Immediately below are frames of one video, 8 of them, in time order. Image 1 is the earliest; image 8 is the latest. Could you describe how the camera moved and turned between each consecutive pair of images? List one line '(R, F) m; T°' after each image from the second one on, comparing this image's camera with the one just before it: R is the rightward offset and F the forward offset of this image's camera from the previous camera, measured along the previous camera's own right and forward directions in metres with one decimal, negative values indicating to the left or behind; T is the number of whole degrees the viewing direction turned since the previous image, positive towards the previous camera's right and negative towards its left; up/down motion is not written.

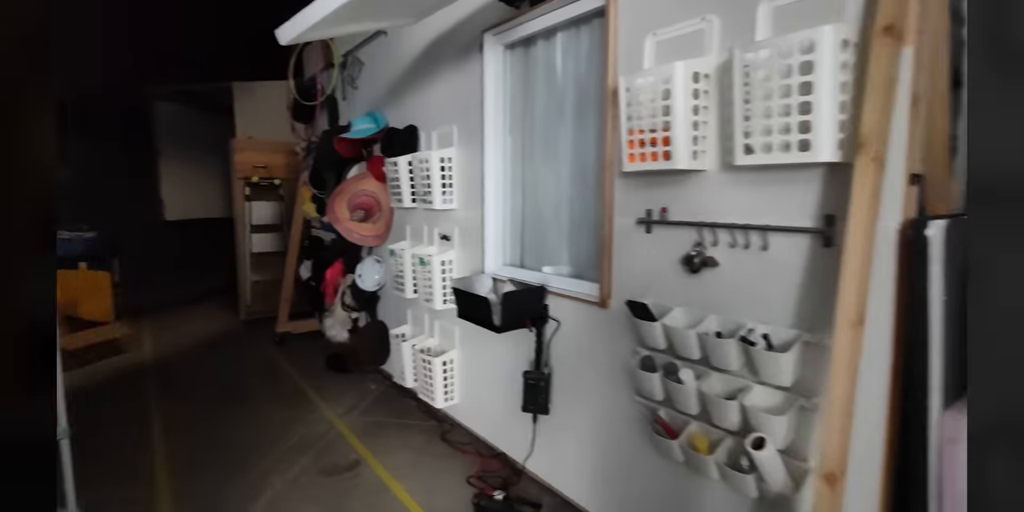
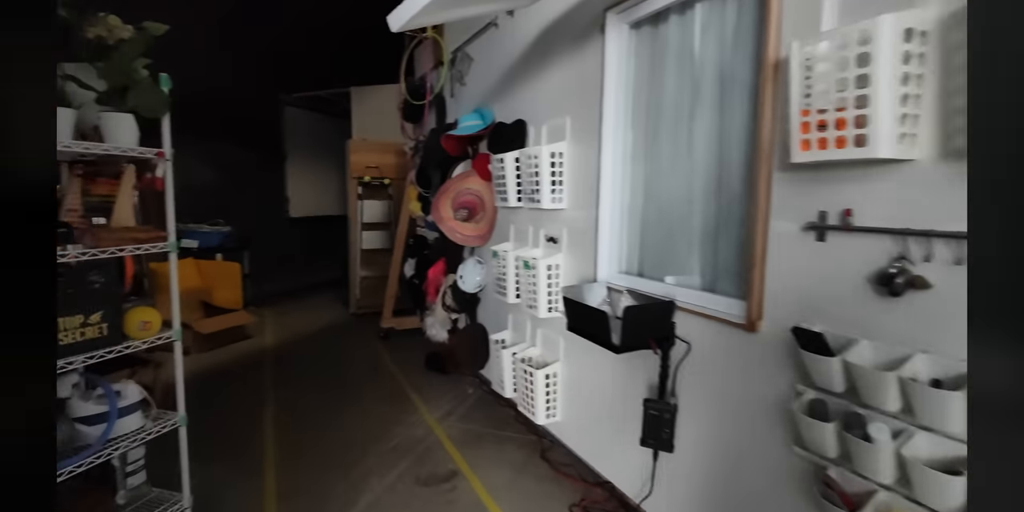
(-0.1, +0.2) m; -11°
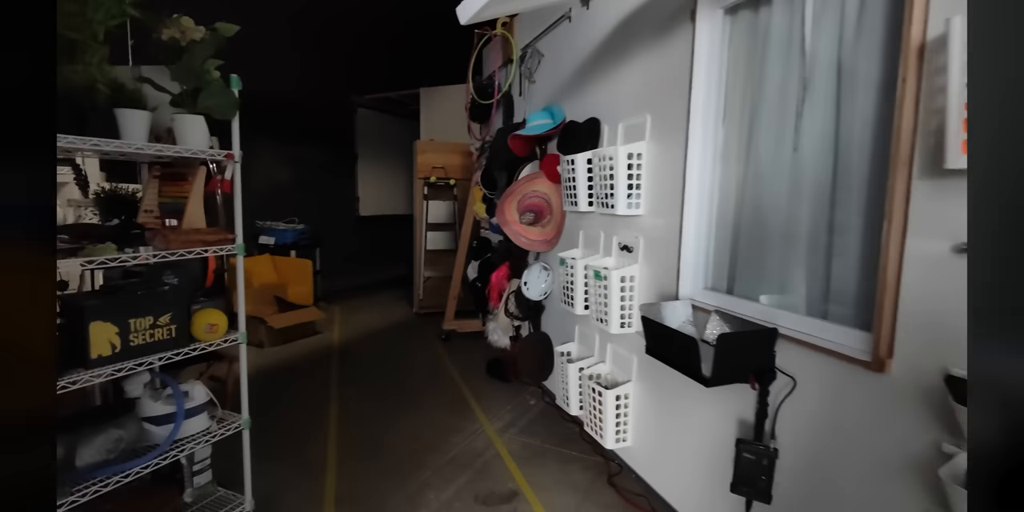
(0.0, +0.1) m; -7°
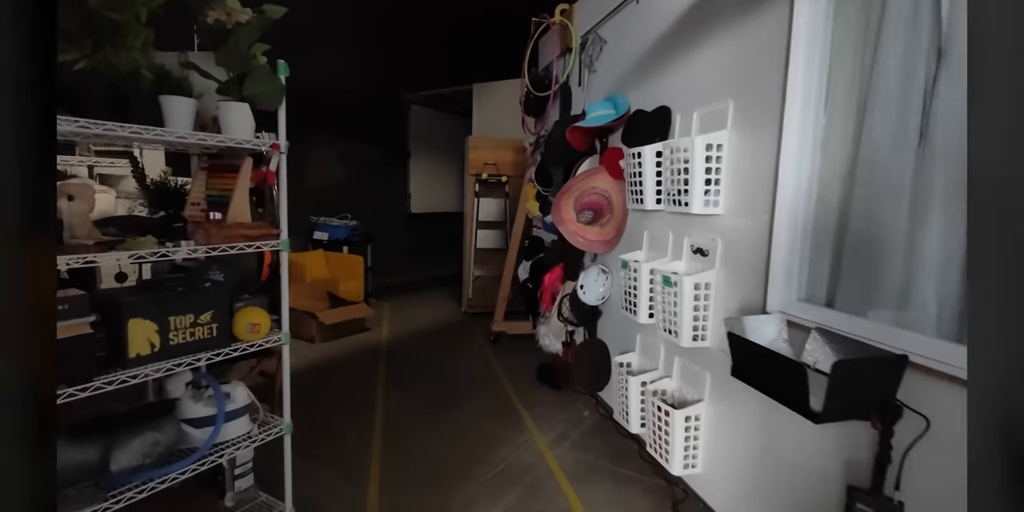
(0.0, +0.2) m; -6°
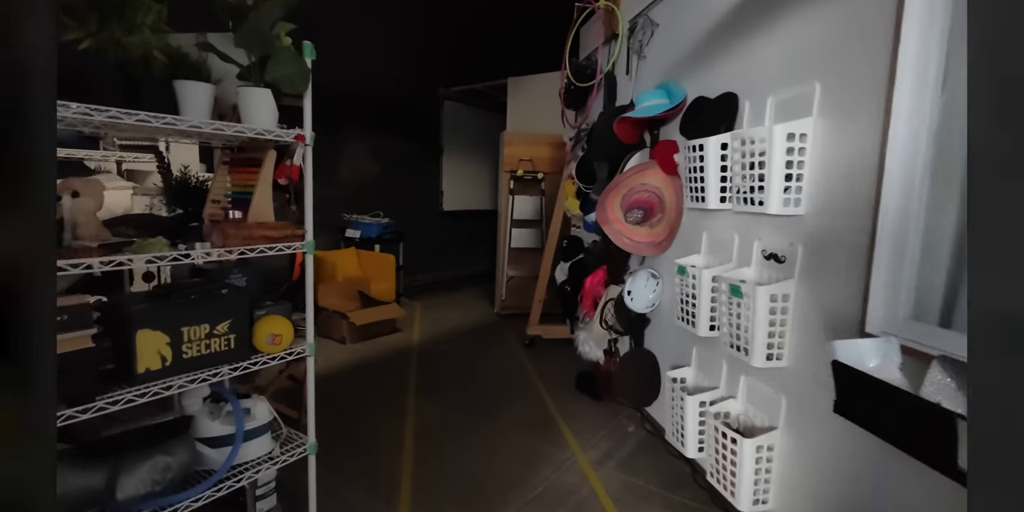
(-0.1, +0.2) m; -3°
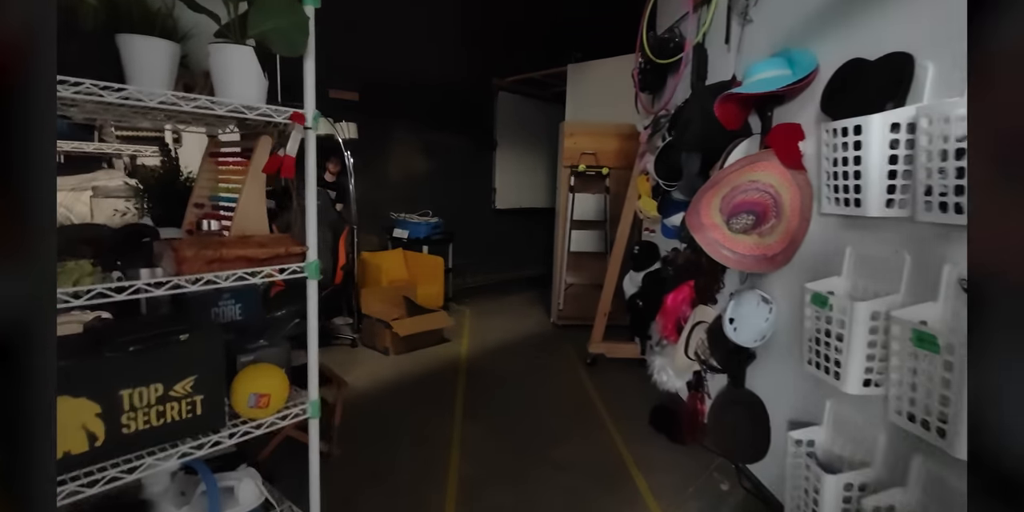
(-0.1, +0.4) m; -6°
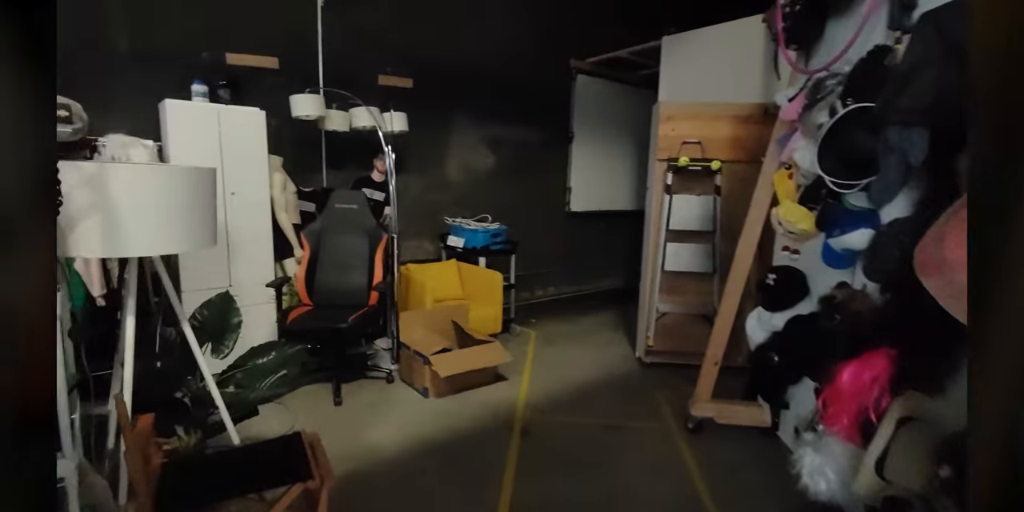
(0.0, +0.8) m; -9°
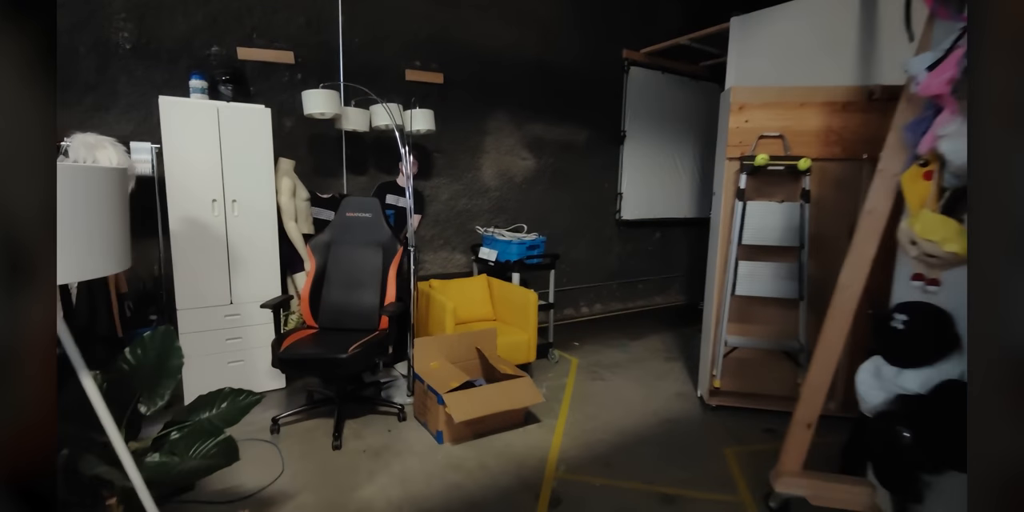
(+0.1, +0.5) m; -6°
